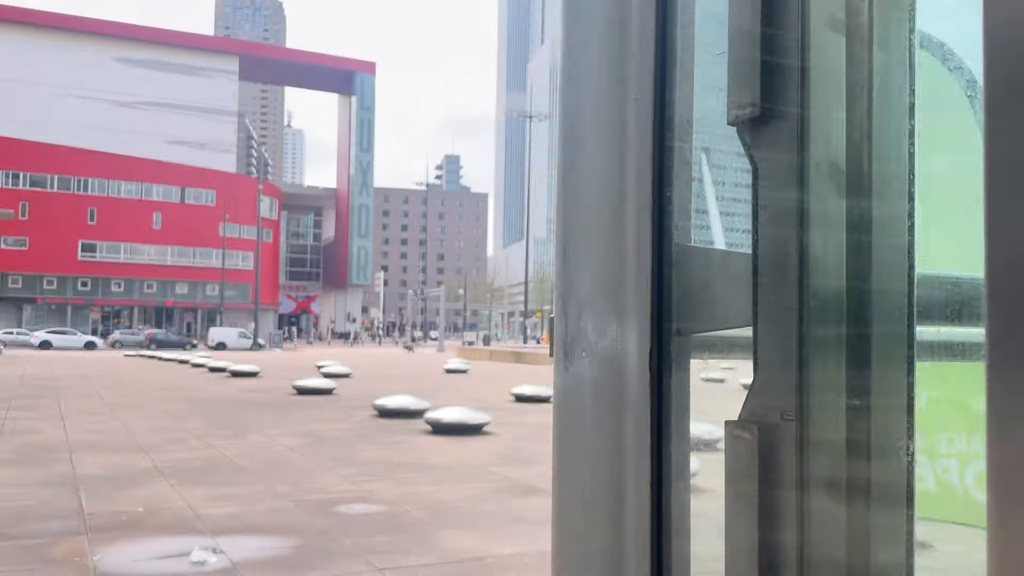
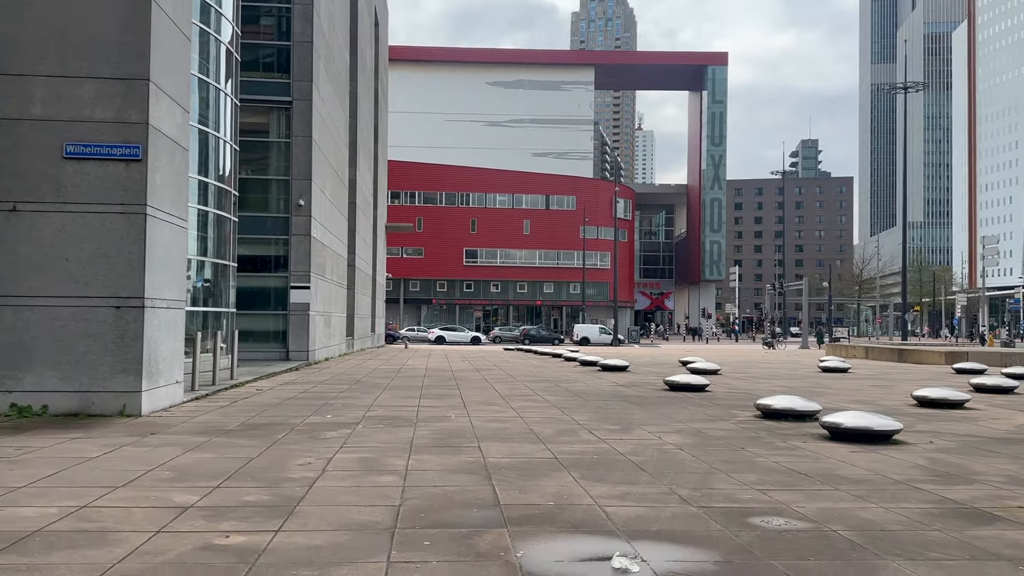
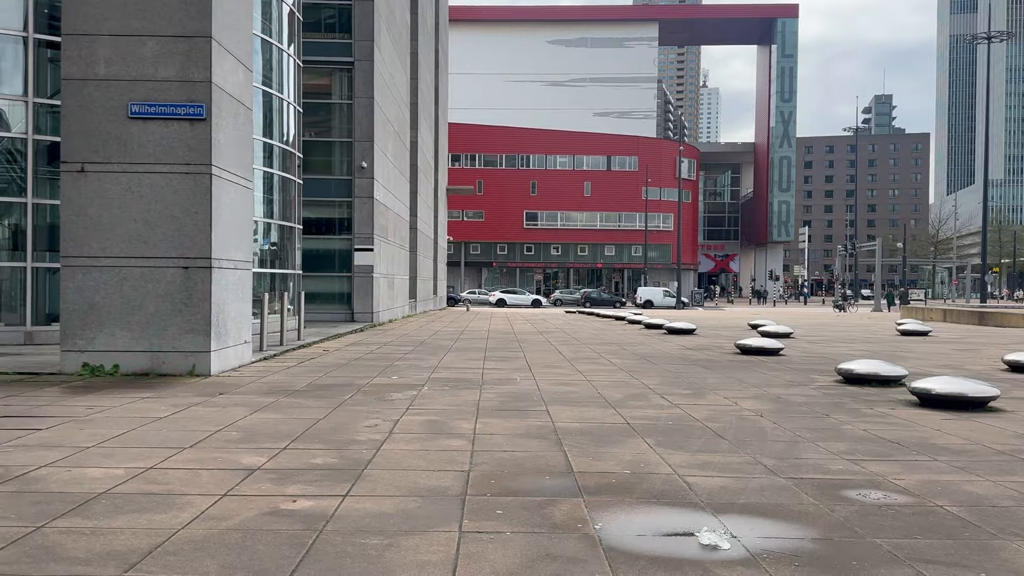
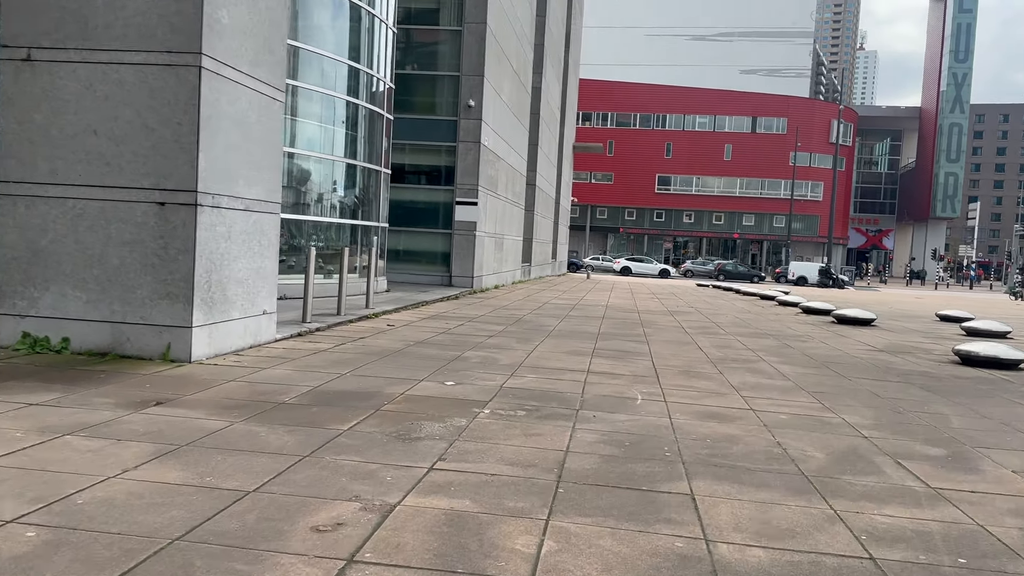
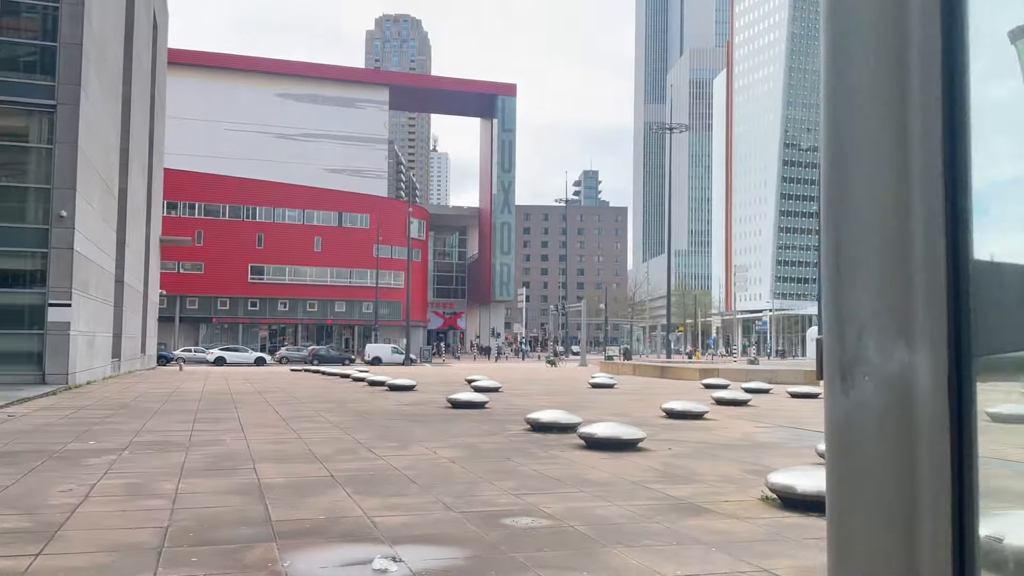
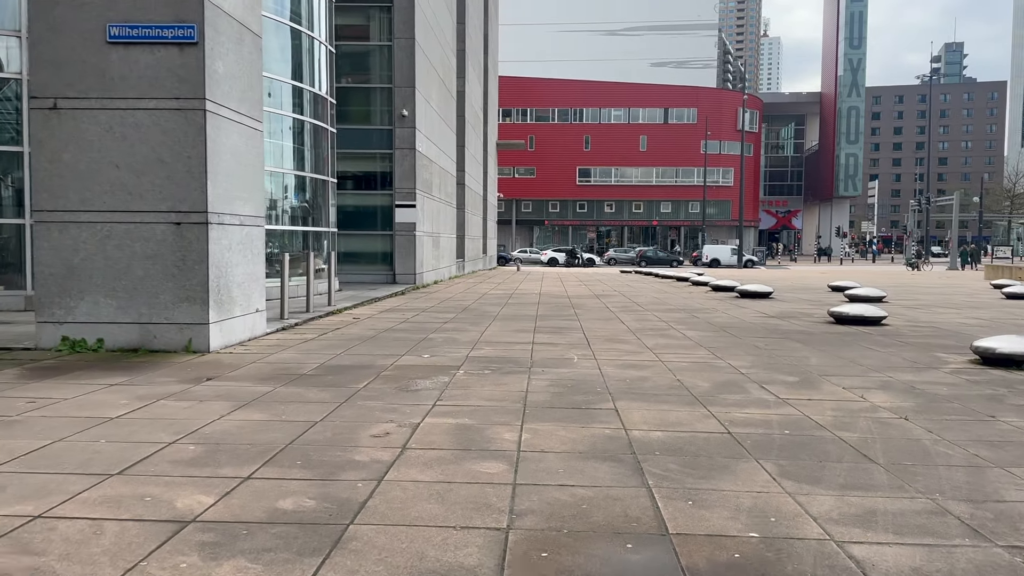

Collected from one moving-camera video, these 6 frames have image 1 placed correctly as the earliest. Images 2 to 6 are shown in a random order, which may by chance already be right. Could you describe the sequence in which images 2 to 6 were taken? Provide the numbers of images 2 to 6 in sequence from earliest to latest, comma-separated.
5, 2, 3, 6, 4
